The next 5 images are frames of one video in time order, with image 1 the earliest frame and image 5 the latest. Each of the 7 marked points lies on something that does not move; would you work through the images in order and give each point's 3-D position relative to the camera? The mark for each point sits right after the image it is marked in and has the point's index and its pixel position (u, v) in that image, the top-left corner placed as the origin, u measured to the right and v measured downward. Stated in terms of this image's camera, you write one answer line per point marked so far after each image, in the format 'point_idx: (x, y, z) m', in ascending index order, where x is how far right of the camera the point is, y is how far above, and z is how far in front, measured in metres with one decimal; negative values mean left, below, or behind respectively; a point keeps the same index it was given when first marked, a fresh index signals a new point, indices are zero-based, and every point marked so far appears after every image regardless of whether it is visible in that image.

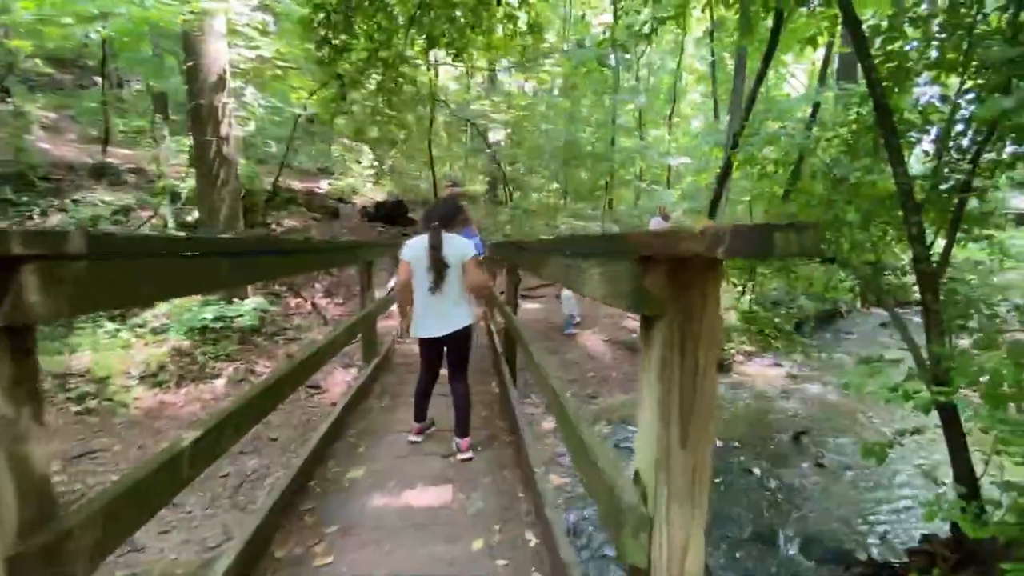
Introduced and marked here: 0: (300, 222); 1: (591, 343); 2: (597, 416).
0: (-3.3, +1.0, +9.4) m
1: (+1.2, -0.8, +9.4) m
2: (+0.9, -1.4, +6.9) m
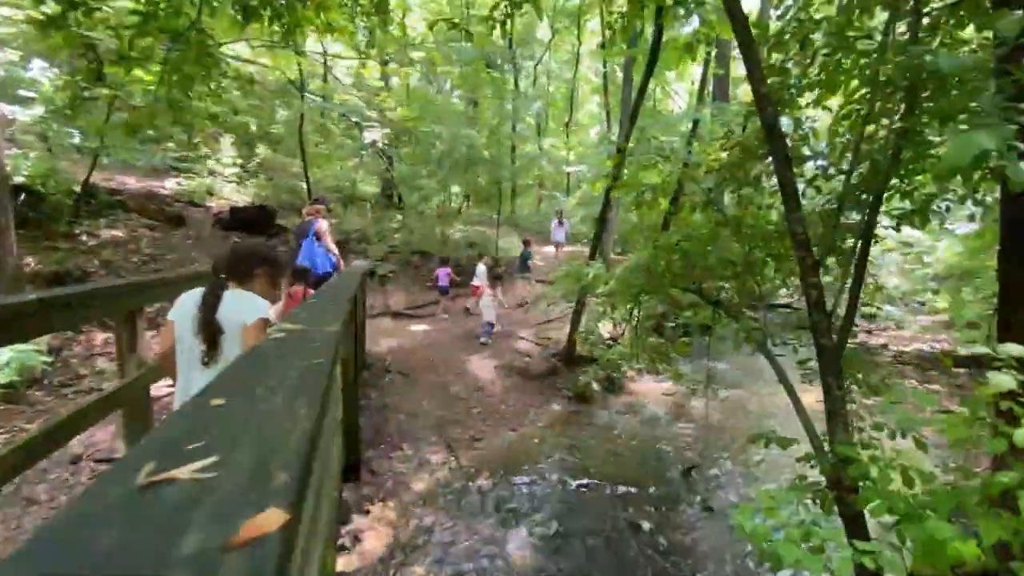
0: (-4.9, +0.7, +7.8) m
1: (-0.5, -1.1, +8.5) m
2: (-0.4, -1.7, +6.0) m
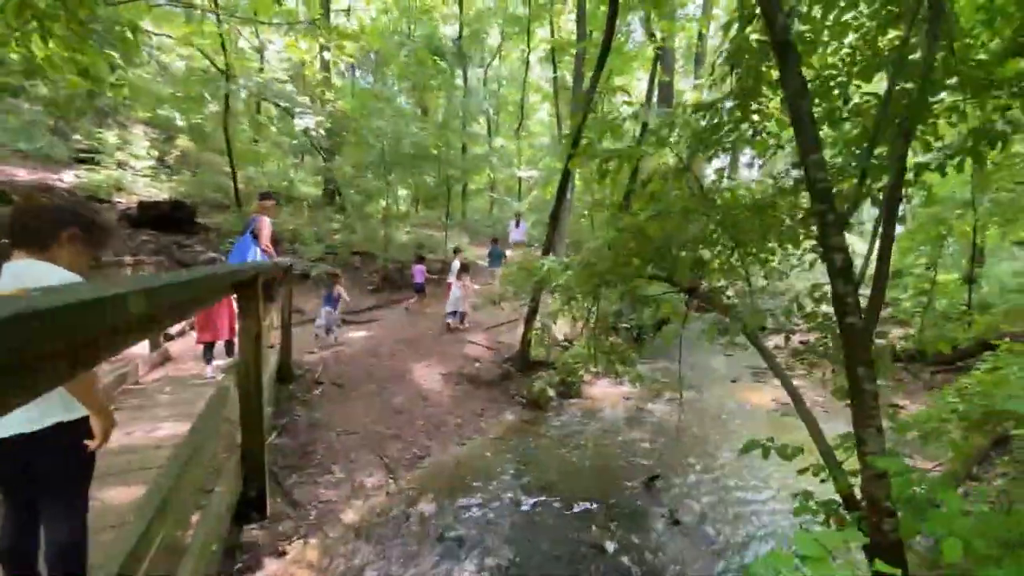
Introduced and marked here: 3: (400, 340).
0: (-5.5, +0.6, +6.8) m
1: (-1.1, -1.1, +7.8) m
2: (-0.8, -1.7, +5.3) m
3: (-1.6, -0.7, +8.9) m
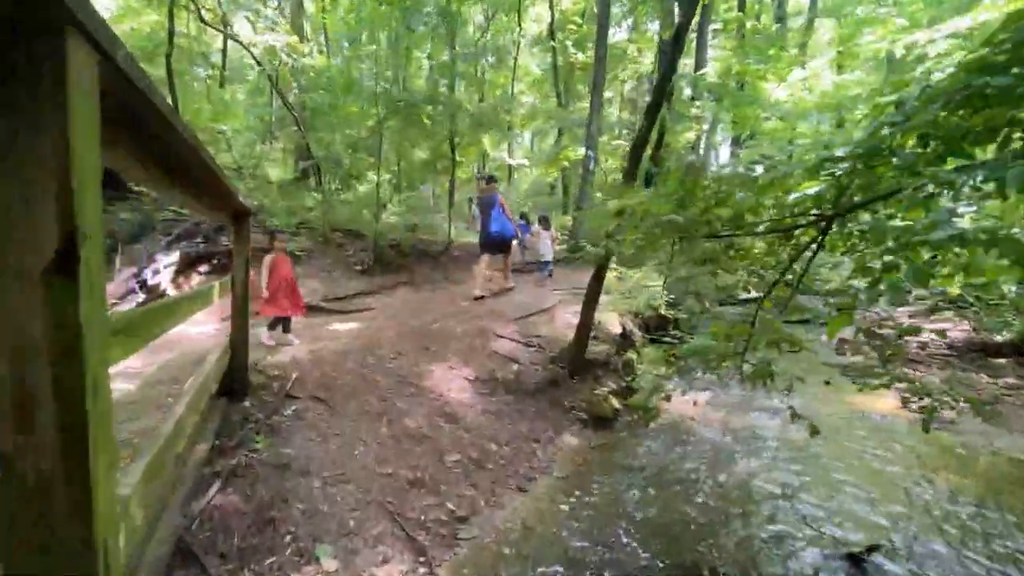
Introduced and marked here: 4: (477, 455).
0: (-4.9, +0.9, +4.2) m
1: (-0.6, -0.8, +5.4) m
2: (-0.2, -1.4, +2.9) m
3: (-1.1, -0.5, +6.6) m
4: (-0.3, -1.2, +4.4) m
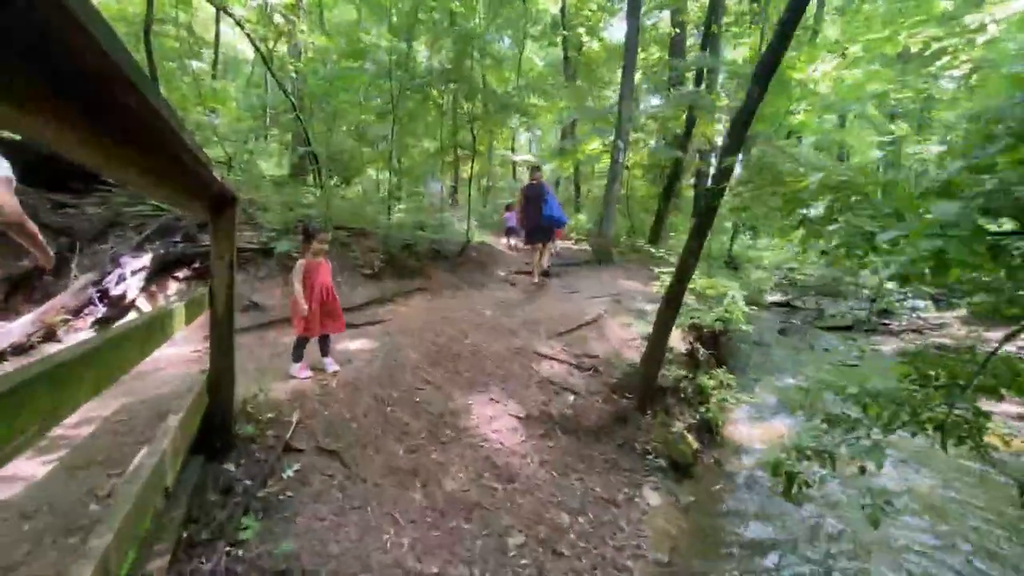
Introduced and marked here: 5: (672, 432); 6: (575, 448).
0: (-4.5, +0.8, +3.0) m
1: (-0.2, -0.9, +4.3) m
2: (+0.2, -1.5, +1.8) m
3: (-0.7, -0.6, +5.4) m
4: (+0.2, -1.3, +3.2) m
5: (+1.2, -1.0, +4.6) m
6: (+0.4, -1.1, +4.2) m
